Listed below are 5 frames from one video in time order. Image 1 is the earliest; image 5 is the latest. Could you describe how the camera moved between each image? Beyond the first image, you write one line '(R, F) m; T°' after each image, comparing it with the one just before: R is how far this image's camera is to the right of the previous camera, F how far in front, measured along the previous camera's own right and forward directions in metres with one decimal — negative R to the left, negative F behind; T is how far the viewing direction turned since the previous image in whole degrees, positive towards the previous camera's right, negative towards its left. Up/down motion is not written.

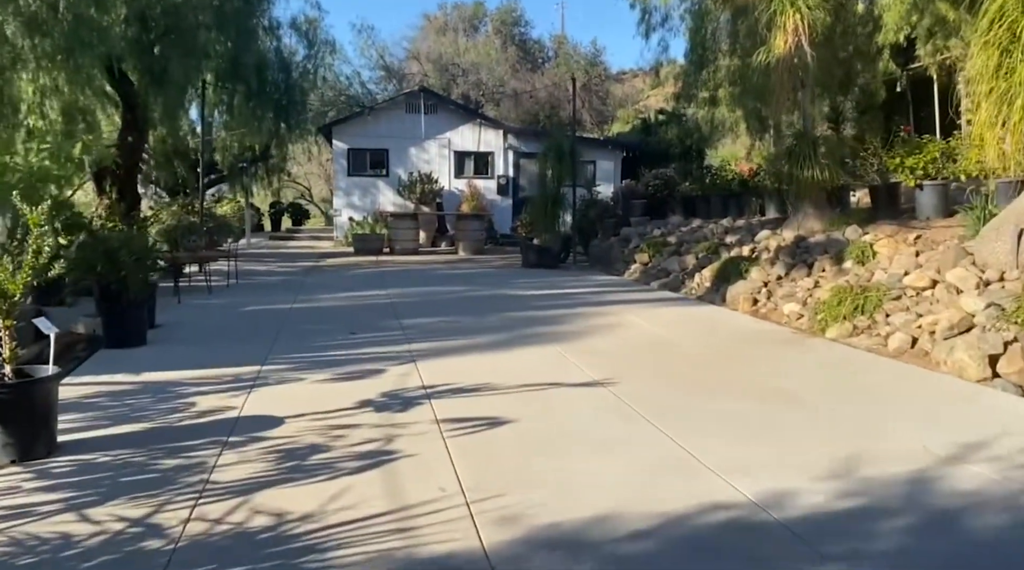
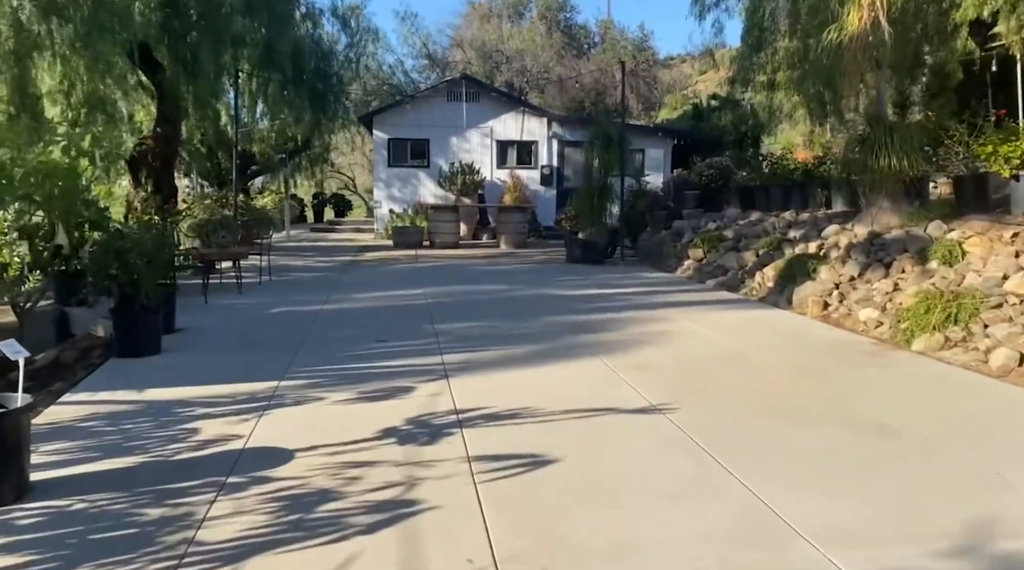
(0.0, +0.7) m; -3°
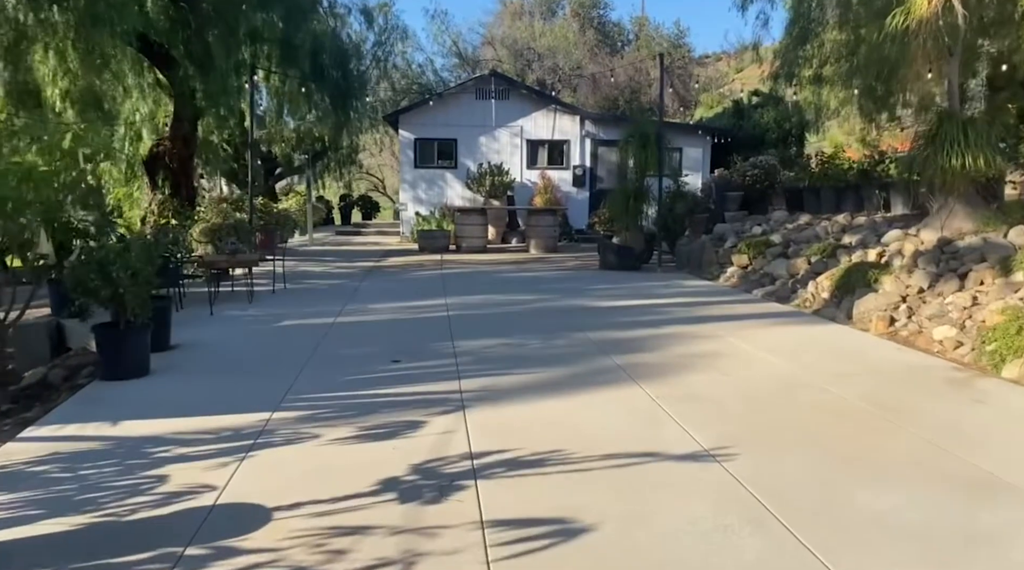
(0.0, +0.8) m; -2°
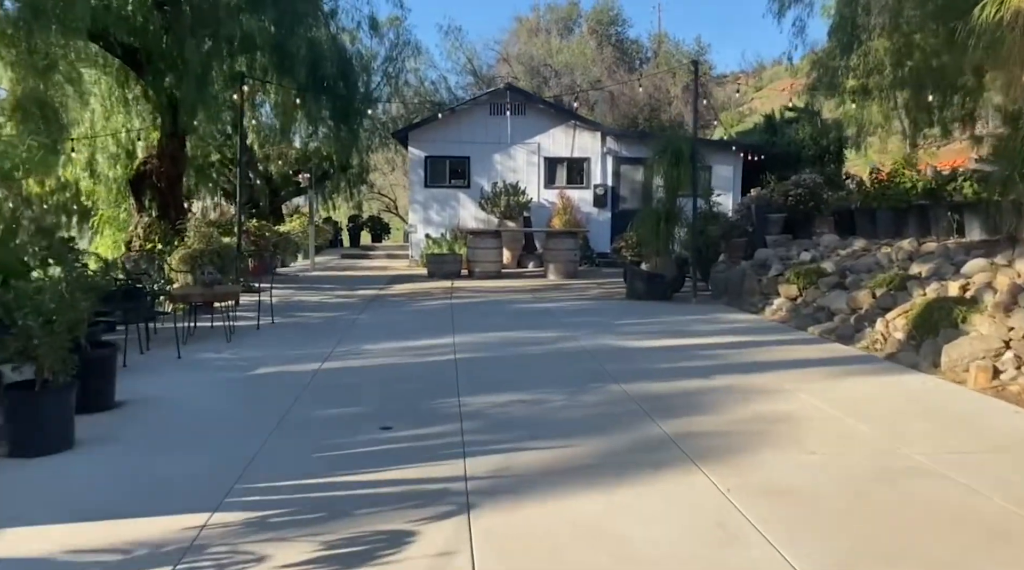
(0.0, +1.4) m; -1°
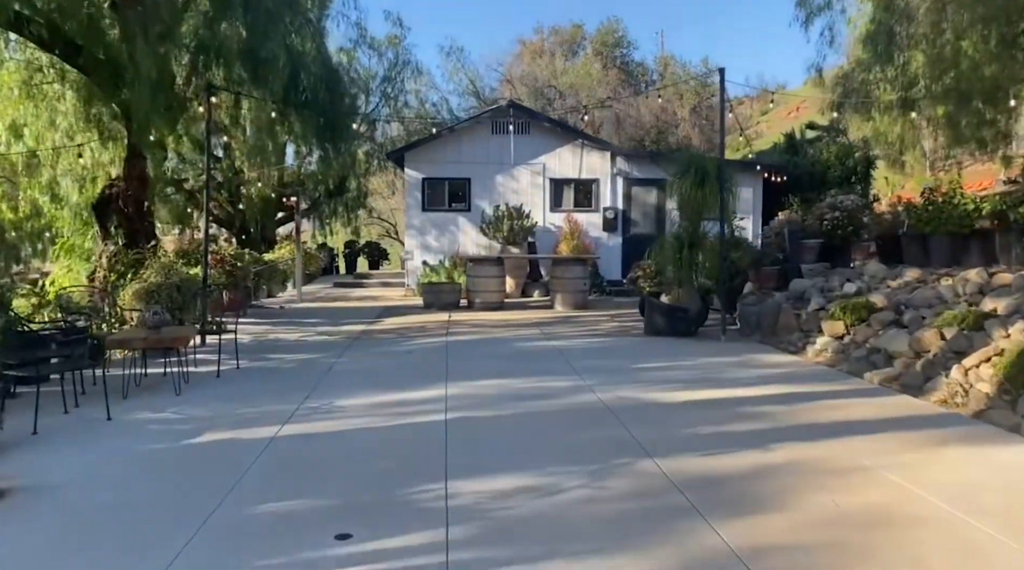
(0.0, +1.4) m; 0°
